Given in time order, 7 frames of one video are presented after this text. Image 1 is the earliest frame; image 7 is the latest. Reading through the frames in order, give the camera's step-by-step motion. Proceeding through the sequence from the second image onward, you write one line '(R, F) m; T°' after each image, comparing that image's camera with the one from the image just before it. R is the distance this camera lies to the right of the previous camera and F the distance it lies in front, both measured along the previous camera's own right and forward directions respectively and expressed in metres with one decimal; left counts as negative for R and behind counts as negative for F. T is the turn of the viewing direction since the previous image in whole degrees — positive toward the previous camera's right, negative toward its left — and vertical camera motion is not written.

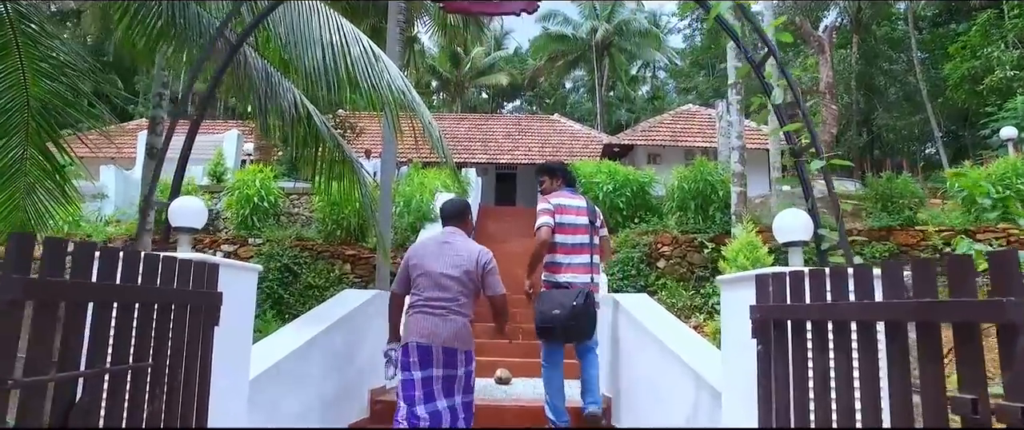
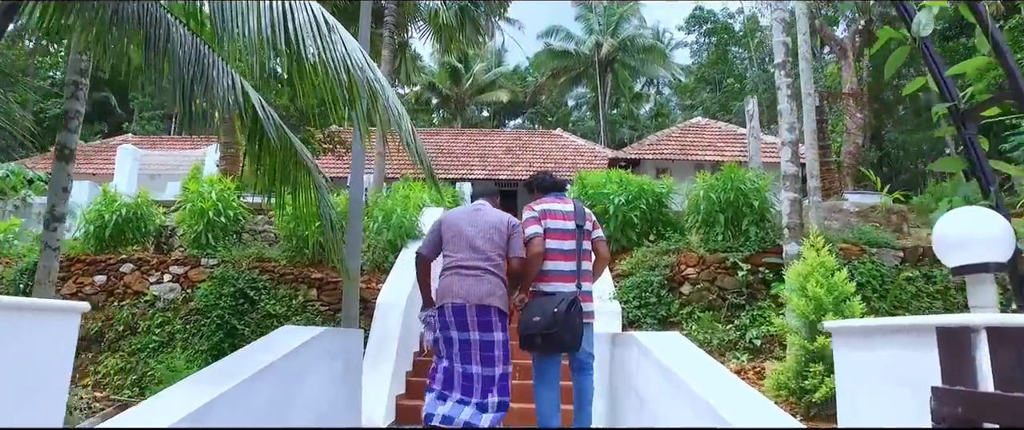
(+0.1, +1.3) m; 0°
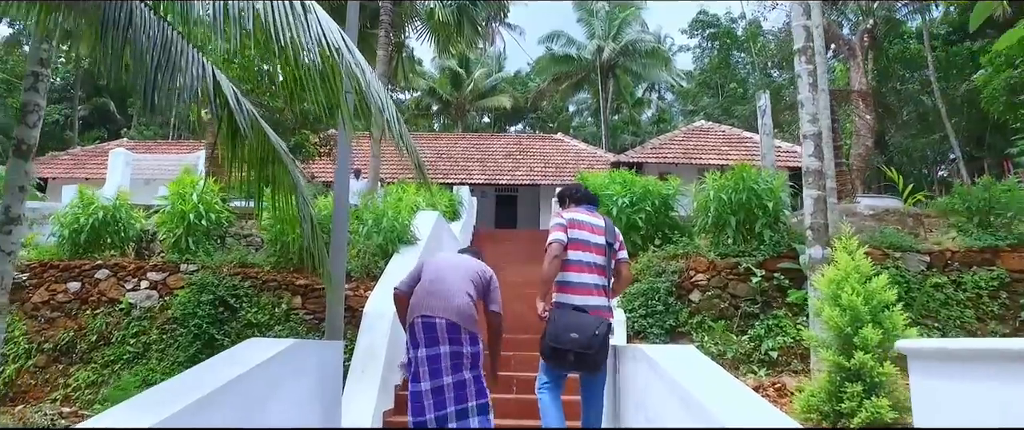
(0.0, +0.4) m; 0°
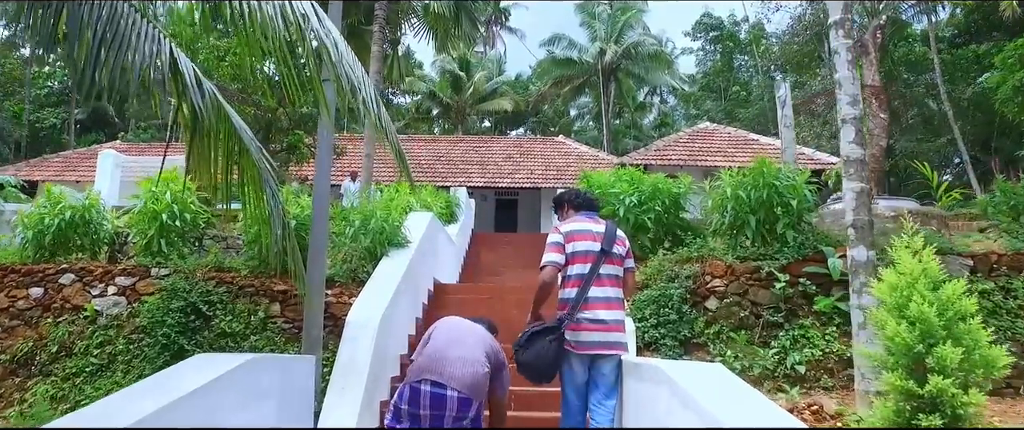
(0.0, +0.6) m; 0°
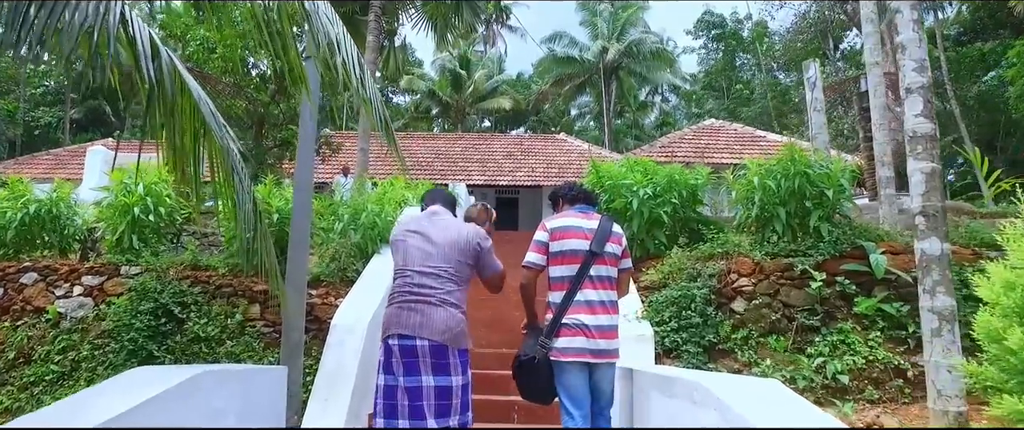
(0.0, +0.6) m; 0°
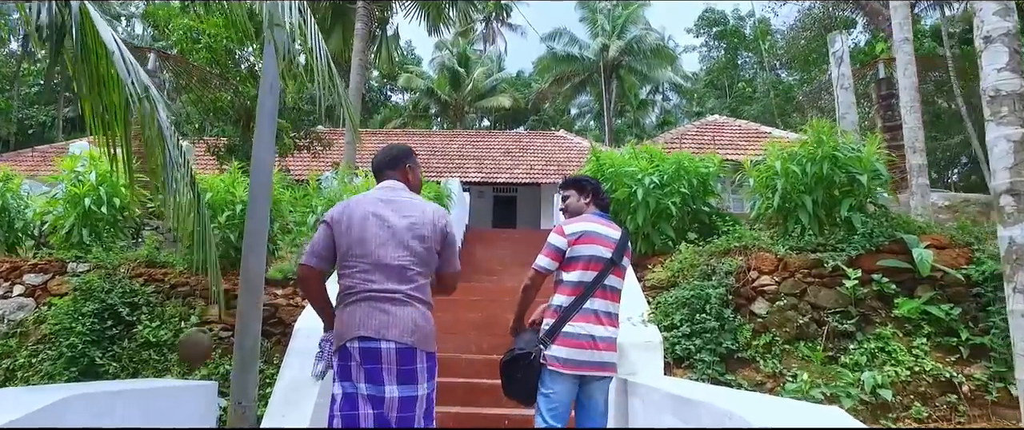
(+0.1, +0.6) m; 0°
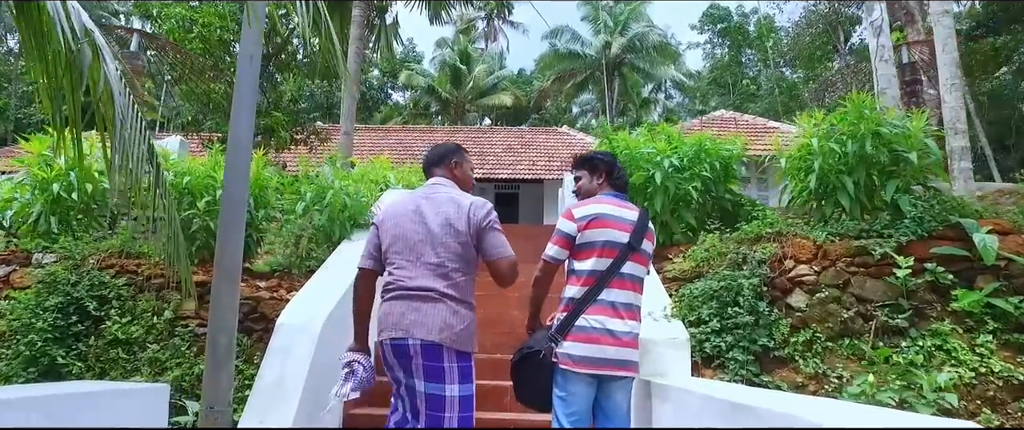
(0.0, +0.5) m; 0°
